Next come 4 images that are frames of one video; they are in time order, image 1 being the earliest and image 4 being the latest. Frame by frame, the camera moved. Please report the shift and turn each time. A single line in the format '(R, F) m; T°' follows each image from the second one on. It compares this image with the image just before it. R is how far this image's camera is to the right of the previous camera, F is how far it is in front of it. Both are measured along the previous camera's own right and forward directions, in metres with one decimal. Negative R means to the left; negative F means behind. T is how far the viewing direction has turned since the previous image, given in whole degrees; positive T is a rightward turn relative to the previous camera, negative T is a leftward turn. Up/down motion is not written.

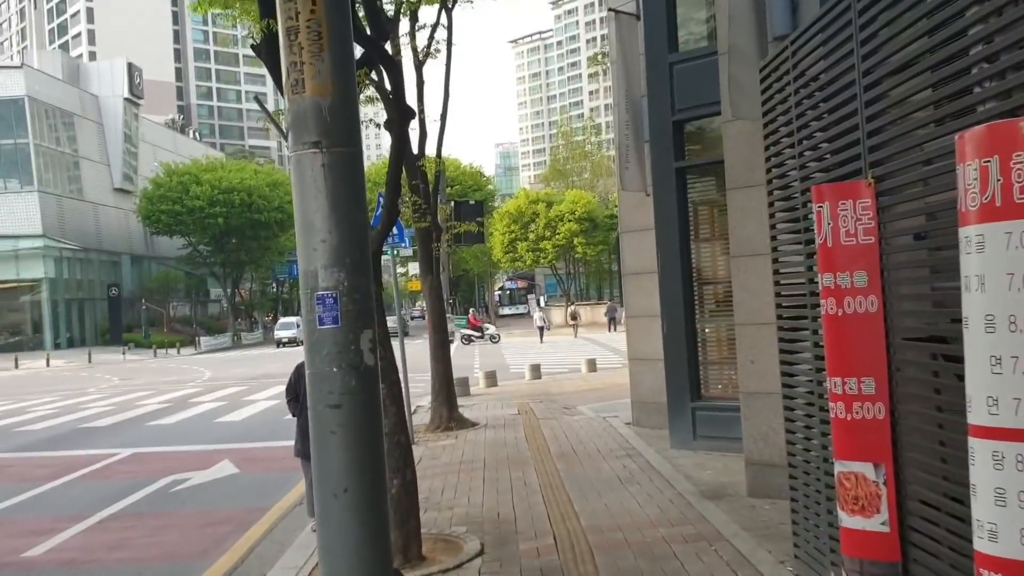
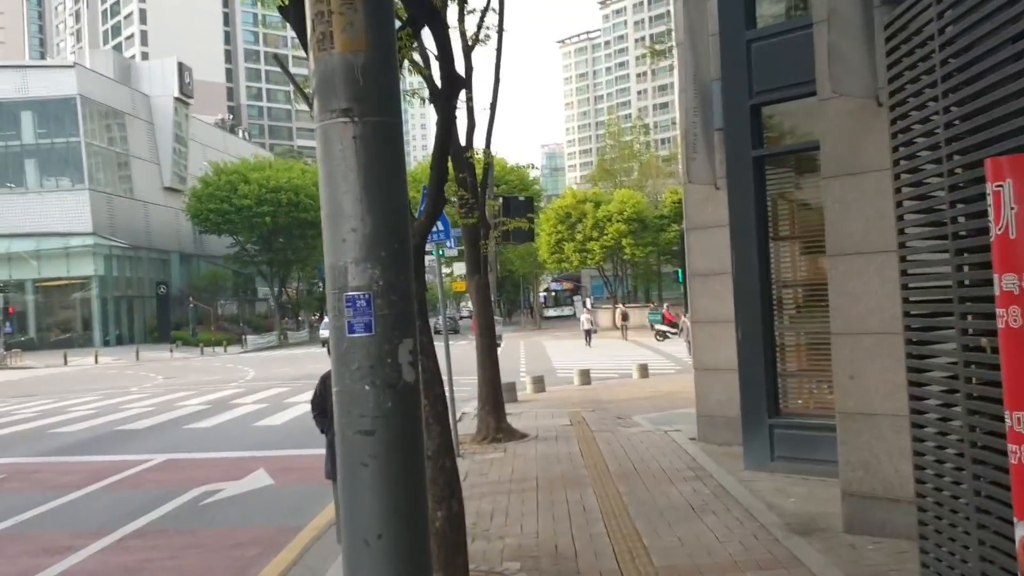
(-0.1, +0.9) m; -3°
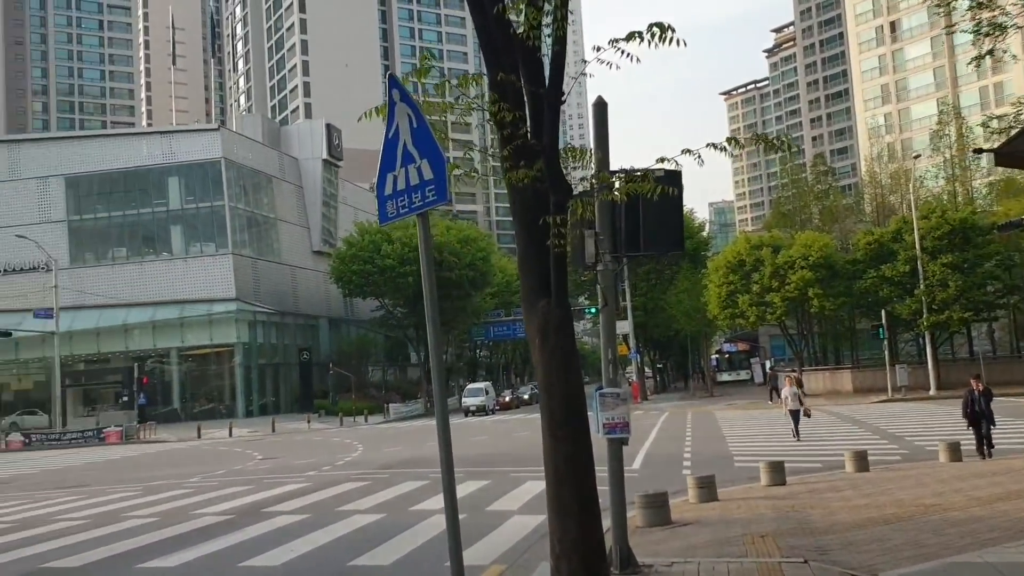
(+0.3, +6.5) m; -10°
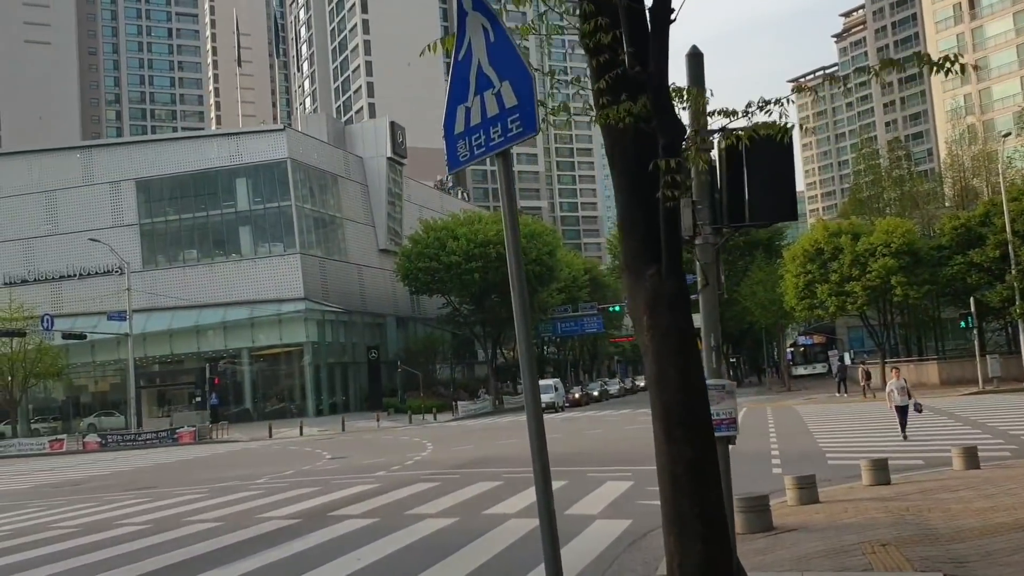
(-0.1, +0.9) m; -4°
